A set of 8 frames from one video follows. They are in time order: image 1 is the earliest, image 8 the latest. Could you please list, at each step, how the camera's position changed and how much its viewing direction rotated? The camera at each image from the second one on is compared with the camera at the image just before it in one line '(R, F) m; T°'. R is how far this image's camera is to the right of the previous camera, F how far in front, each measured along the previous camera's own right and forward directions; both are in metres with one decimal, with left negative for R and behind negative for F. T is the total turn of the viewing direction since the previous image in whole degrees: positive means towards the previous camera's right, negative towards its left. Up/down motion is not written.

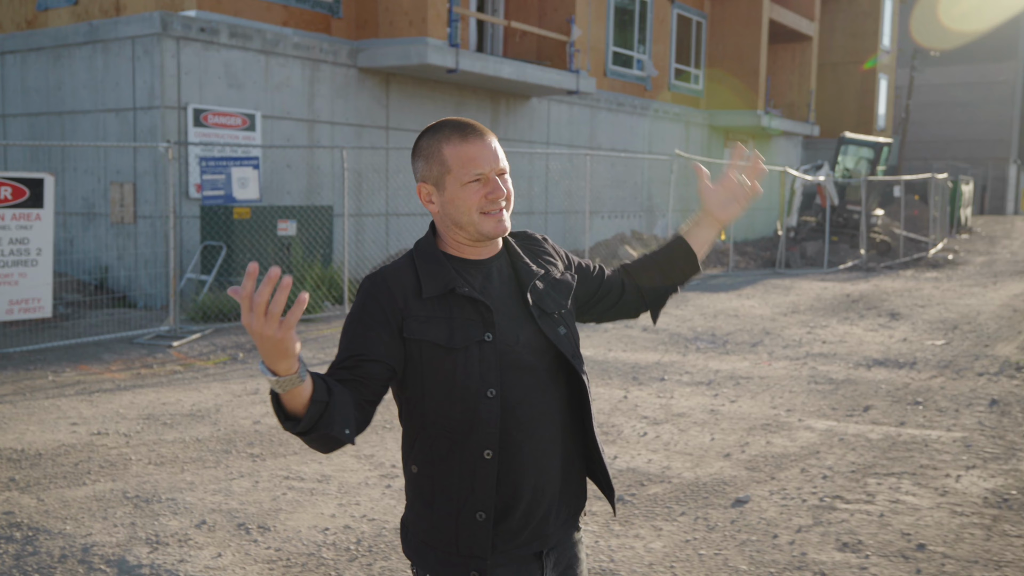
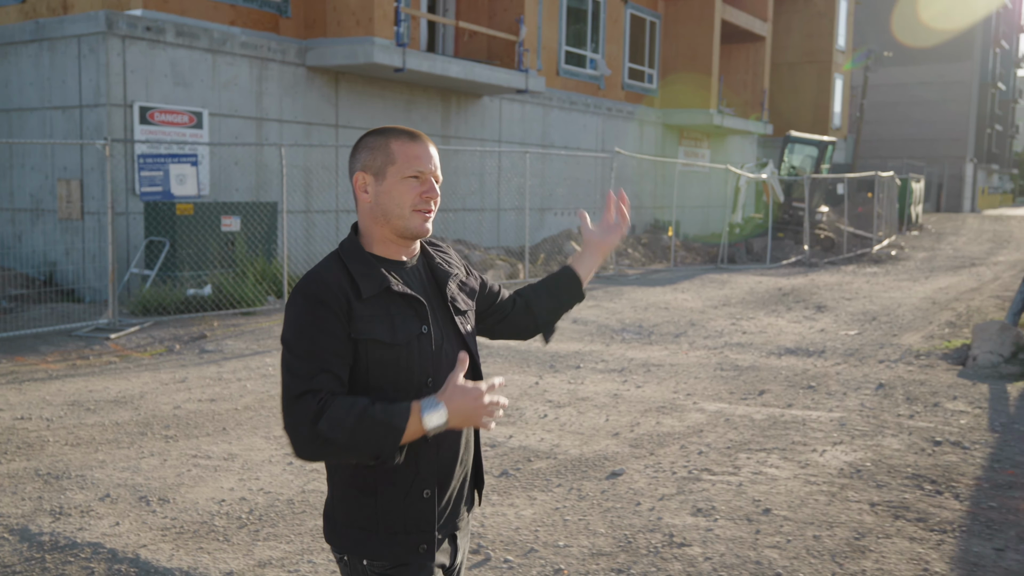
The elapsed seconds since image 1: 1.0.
(+0.4, -0.4) m; +2°
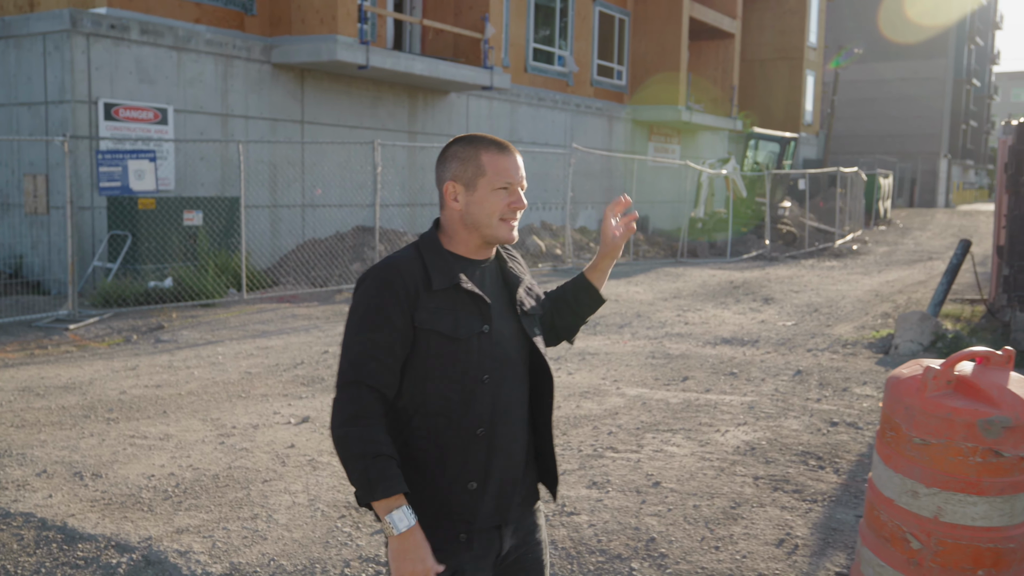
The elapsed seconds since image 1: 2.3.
(+0.4, -0.4) m; +1°
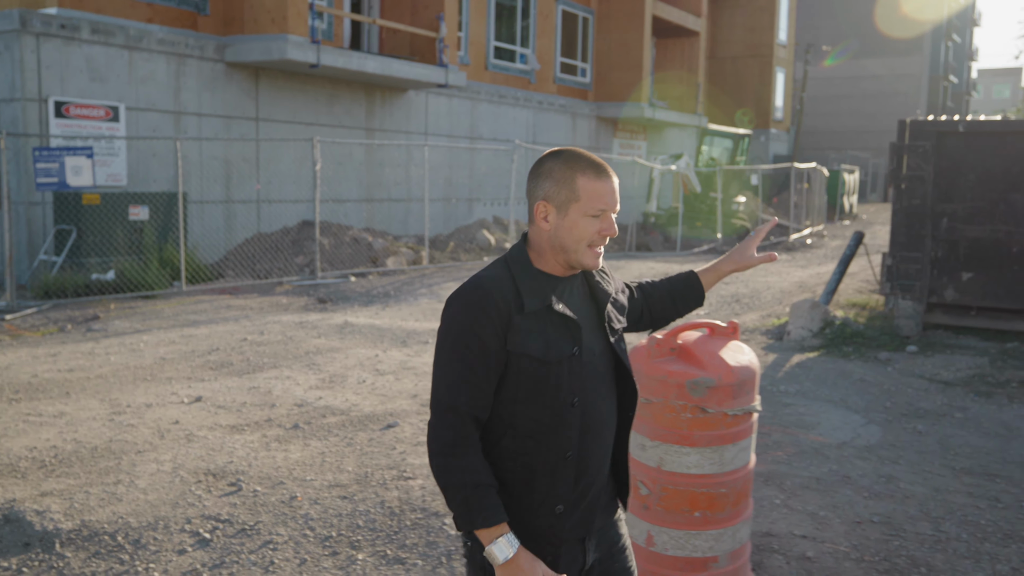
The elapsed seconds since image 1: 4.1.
(+0.7, -0.5) m; 0°
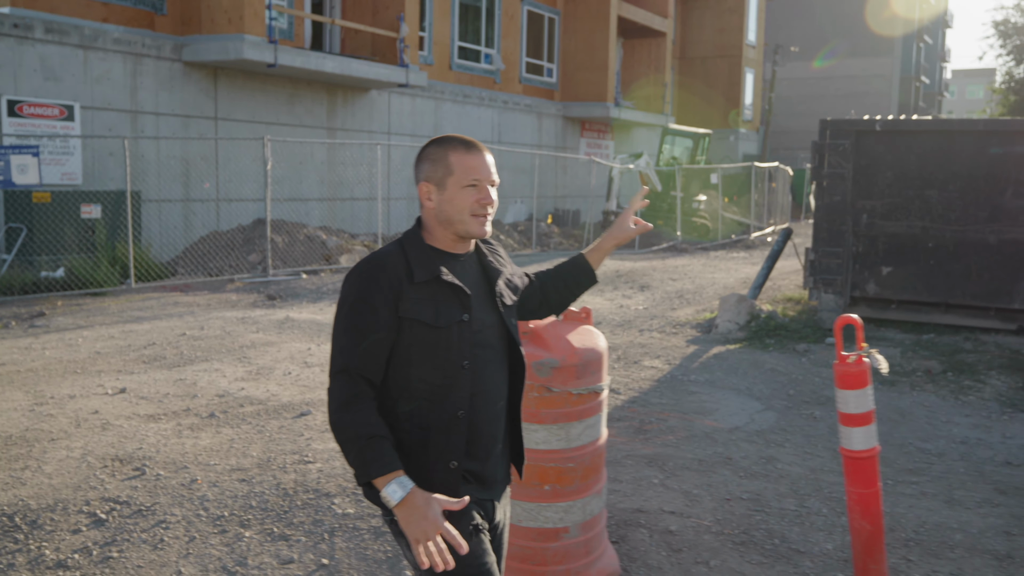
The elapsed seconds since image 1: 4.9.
(+0.5, -0.2) m; +1°
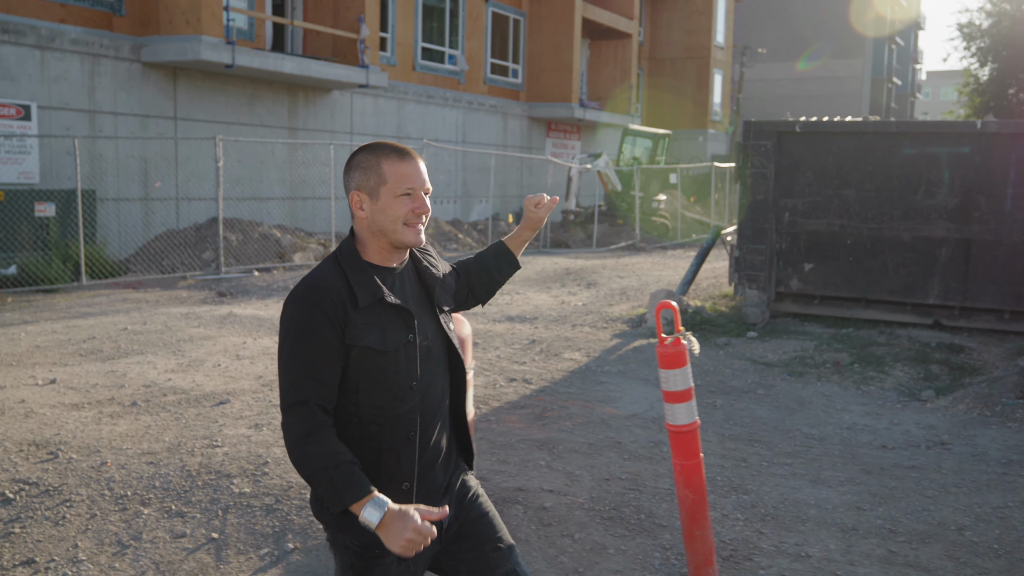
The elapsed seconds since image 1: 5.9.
(+0.4, -0.3) m; +1°
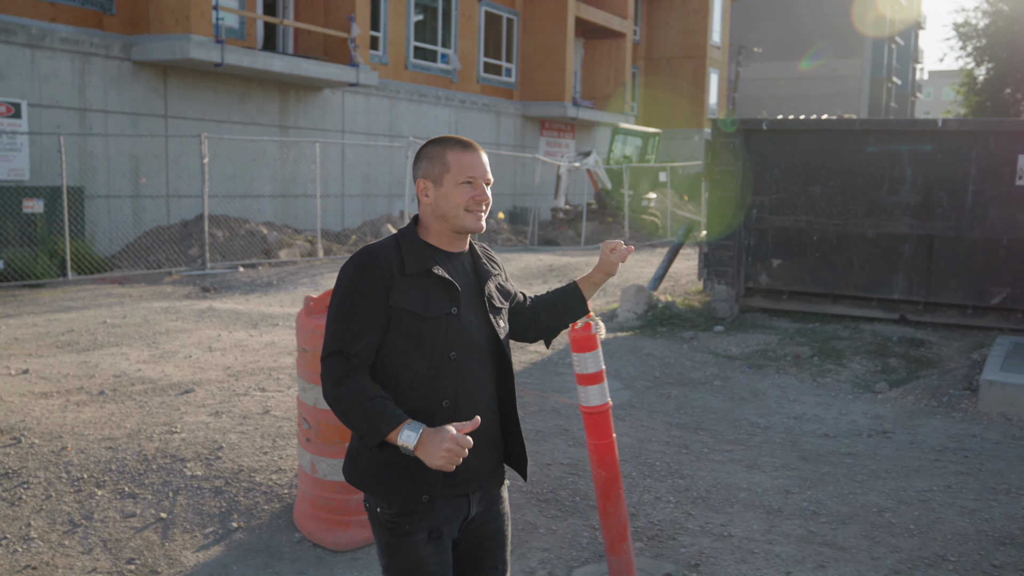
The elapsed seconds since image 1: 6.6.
(+0.3, -0.2) m; 0°
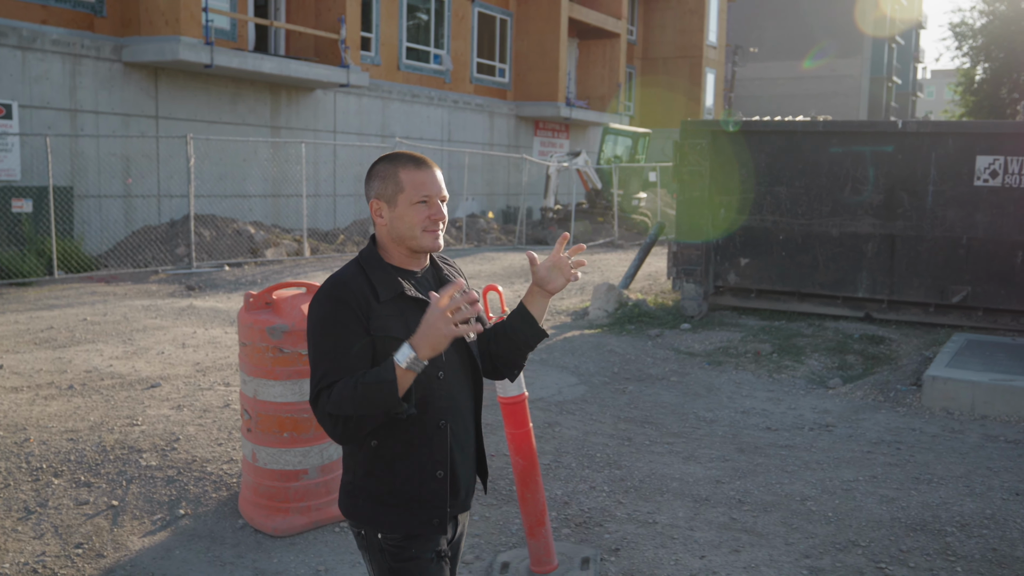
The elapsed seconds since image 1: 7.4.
(+0.3, -0.2) m; 0°
